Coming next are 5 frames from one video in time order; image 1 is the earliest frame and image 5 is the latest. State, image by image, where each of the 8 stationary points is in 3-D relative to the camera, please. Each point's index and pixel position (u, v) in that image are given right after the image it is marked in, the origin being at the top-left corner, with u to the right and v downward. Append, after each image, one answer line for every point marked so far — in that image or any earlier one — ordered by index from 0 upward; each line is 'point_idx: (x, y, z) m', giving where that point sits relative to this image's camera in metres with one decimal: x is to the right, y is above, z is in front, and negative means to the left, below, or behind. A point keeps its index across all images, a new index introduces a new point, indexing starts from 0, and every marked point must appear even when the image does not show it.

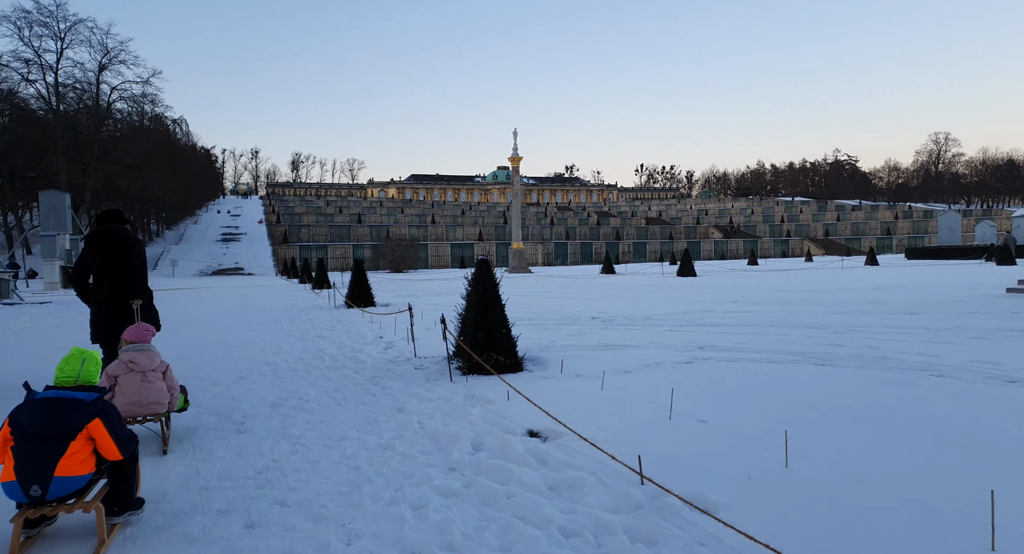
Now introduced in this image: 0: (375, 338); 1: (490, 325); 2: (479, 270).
0: (-2.4, -1.1, +11.6) m
1: (-0.3, -0.6, +8.5) m
2: (-0.4, +0.1, +8.8) m
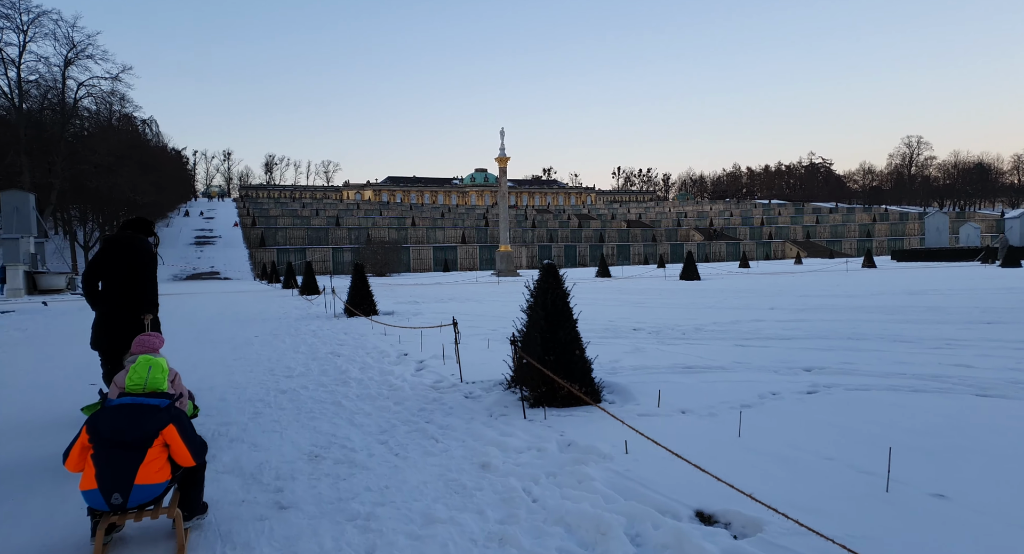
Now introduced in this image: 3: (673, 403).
0: (-1.7, -1.2, +10.0) m
1: (+0.5, -0.7, +7.0) m
2: (+0.4, 0.0, +7.3) m
3: (+1.5, -1.2, +6.4) m
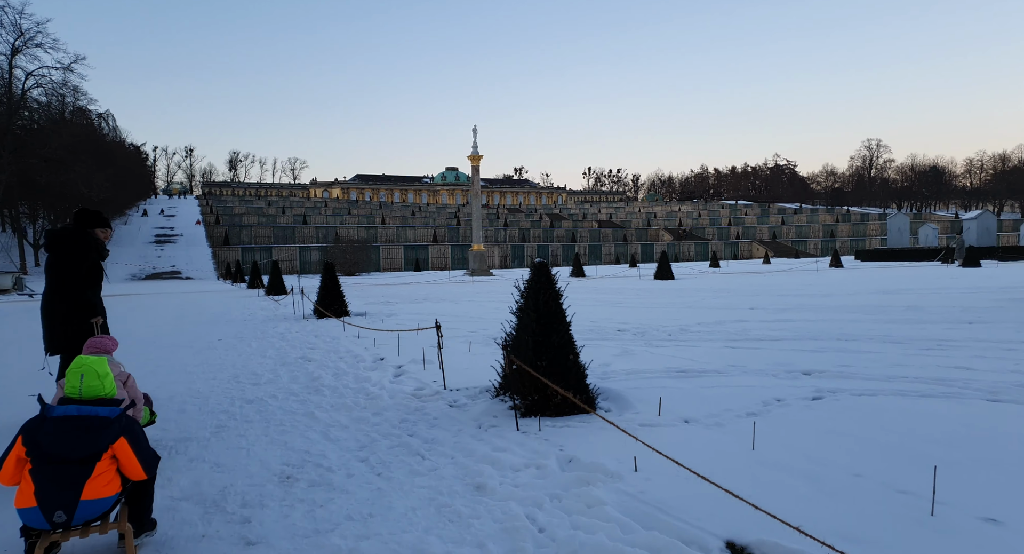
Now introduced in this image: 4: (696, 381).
0: (-1.9, -1.2, +9.5) m
1: (+0.4, -0.7, +6.5) m
2: (+0.3, 0.0, +6.8) m
3: (+1.5, -1.2, +6.0) m
4: (+2.0, -1.1, +7.3) m
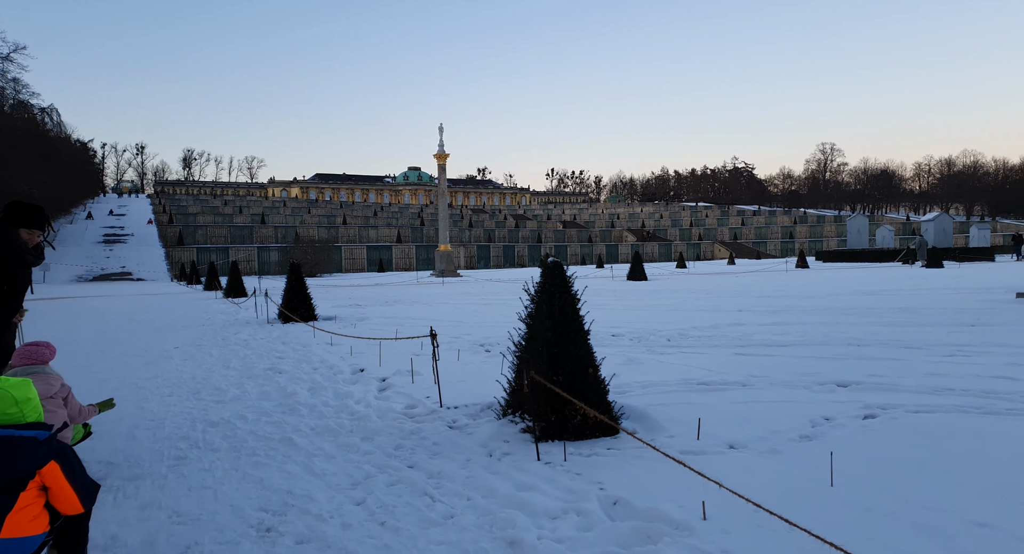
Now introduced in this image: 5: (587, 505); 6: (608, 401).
0: (-2.0, -1.2, +8.5) m
1: (+0.5, -0.7, +5.7) m
2: (+0.3, 0.0, +6.0) m
3: (+1.6, -1.2, +5.2) m
4: (+2.1, -1.2, +6.5) m
5: (+0.4, -1.3, +4.0) m
6: (+0.8, -1.1, +5.8) m
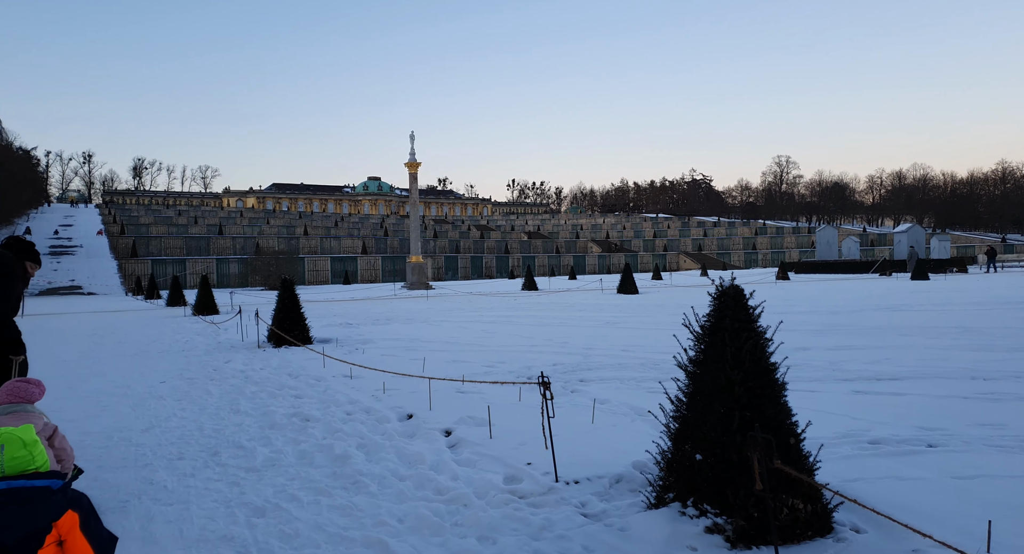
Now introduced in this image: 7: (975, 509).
0: (-1.0, -1.5, +6.8) m
1: (+1.6, -0.9, +4.1) m
2: (+1.4, -0.2, +4.4) m
3: (+2.7, -1.4, +3.7) m
4: (+3.1, -1.4, +5.0) m
5: (+1.7, -1.5, +2.4) m
6: (+1.9, -1.3, +4.3) m
7: (+2.9, -1.4, +4.1) m
